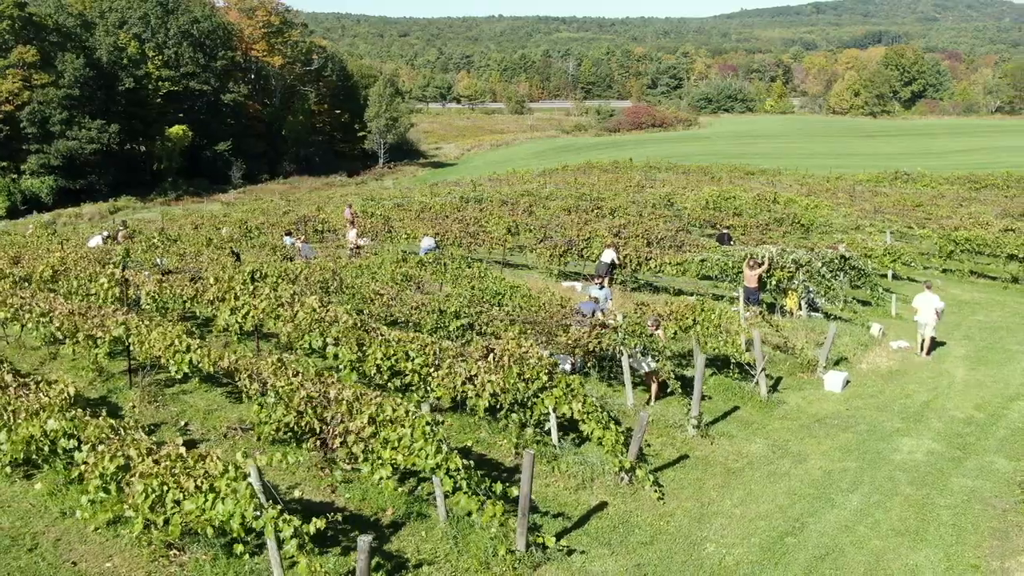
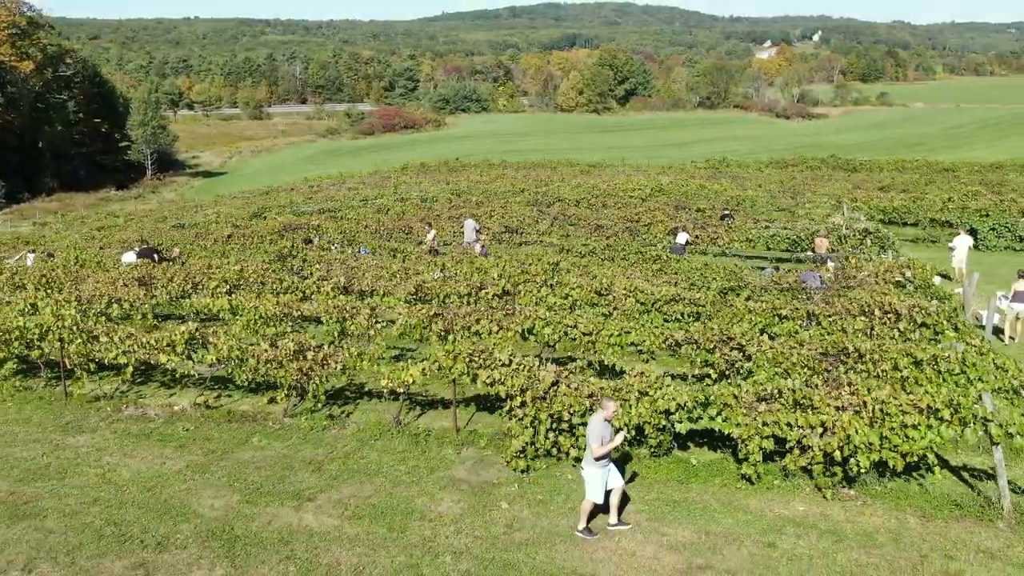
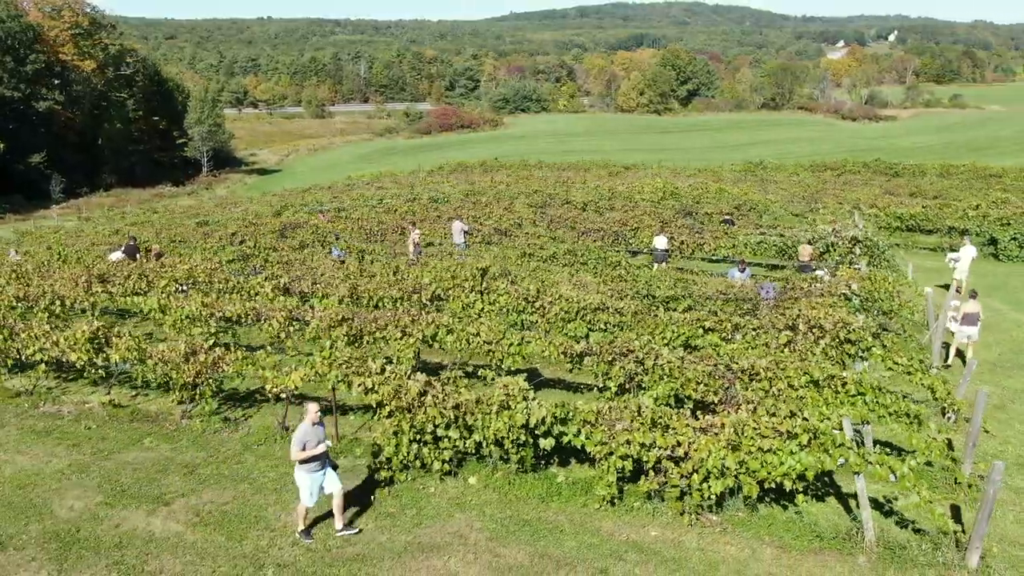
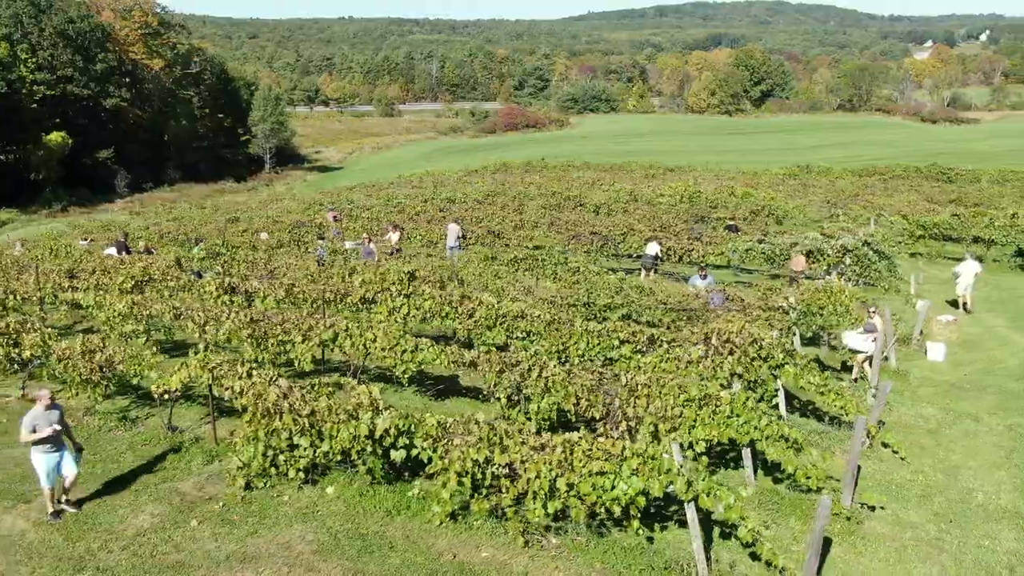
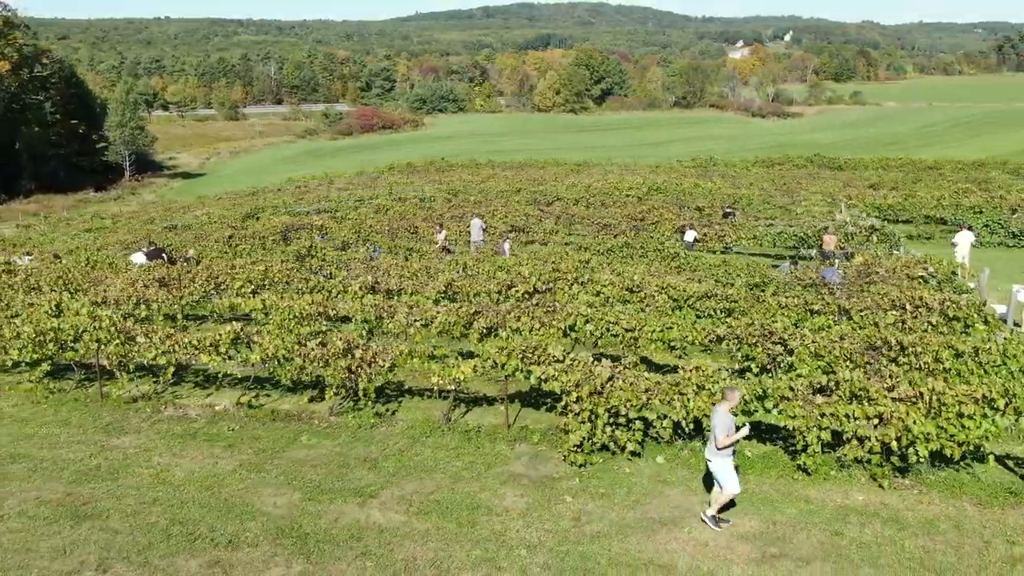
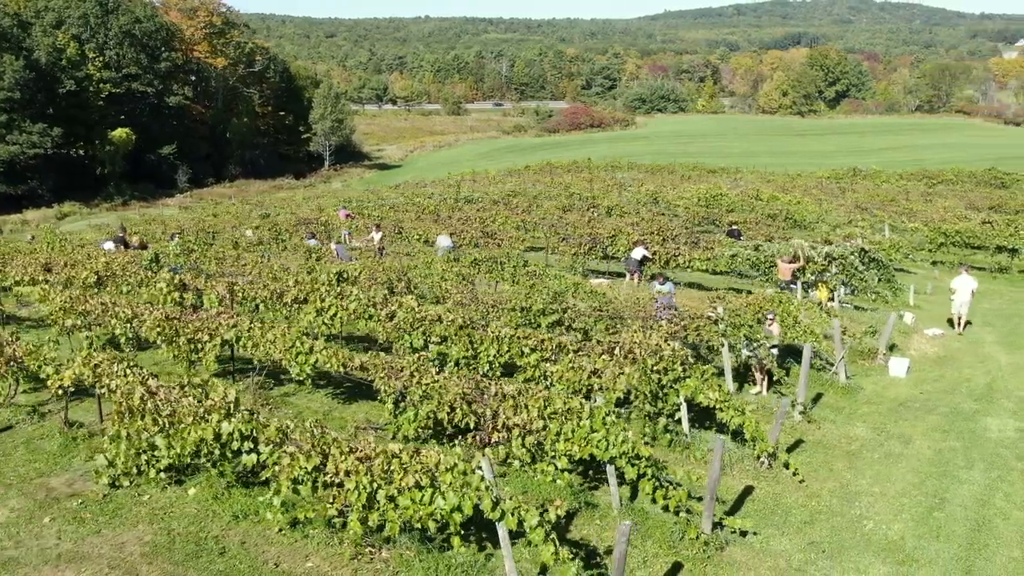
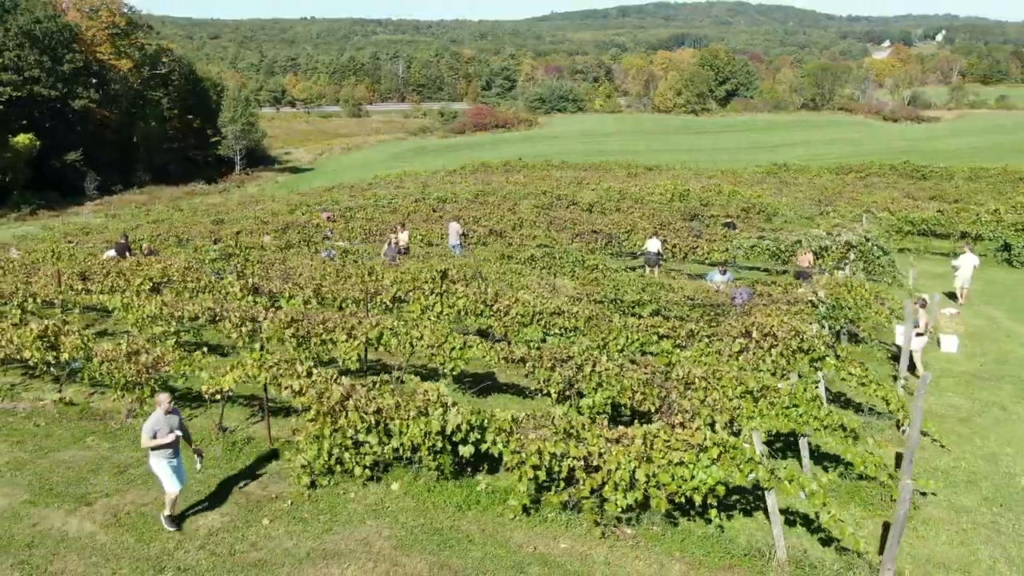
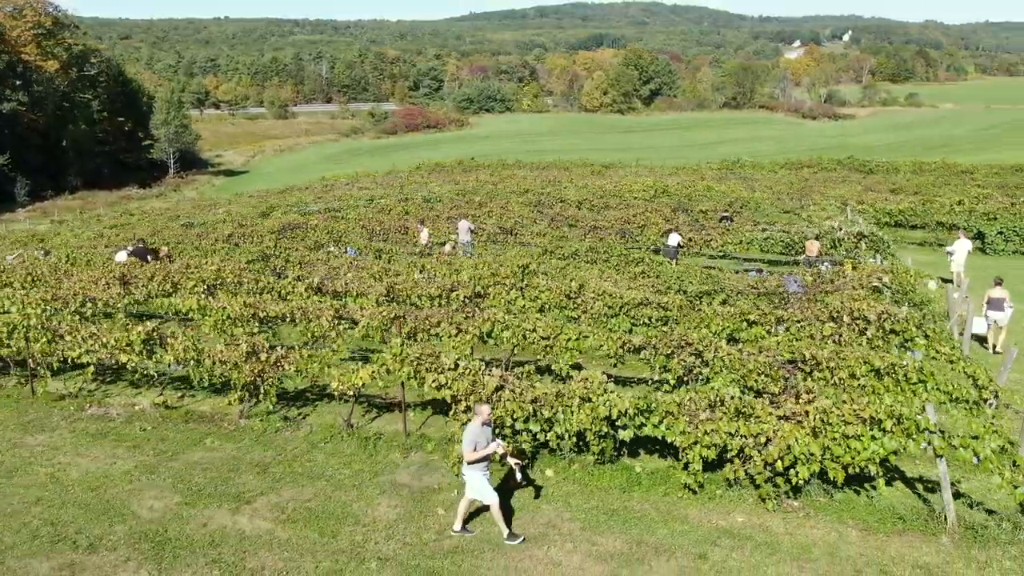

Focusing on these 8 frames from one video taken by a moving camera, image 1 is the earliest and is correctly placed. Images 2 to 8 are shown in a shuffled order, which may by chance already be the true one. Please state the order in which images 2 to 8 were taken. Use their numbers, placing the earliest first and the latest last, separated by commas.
6, 4, 7, 3, 8, 2, 5
